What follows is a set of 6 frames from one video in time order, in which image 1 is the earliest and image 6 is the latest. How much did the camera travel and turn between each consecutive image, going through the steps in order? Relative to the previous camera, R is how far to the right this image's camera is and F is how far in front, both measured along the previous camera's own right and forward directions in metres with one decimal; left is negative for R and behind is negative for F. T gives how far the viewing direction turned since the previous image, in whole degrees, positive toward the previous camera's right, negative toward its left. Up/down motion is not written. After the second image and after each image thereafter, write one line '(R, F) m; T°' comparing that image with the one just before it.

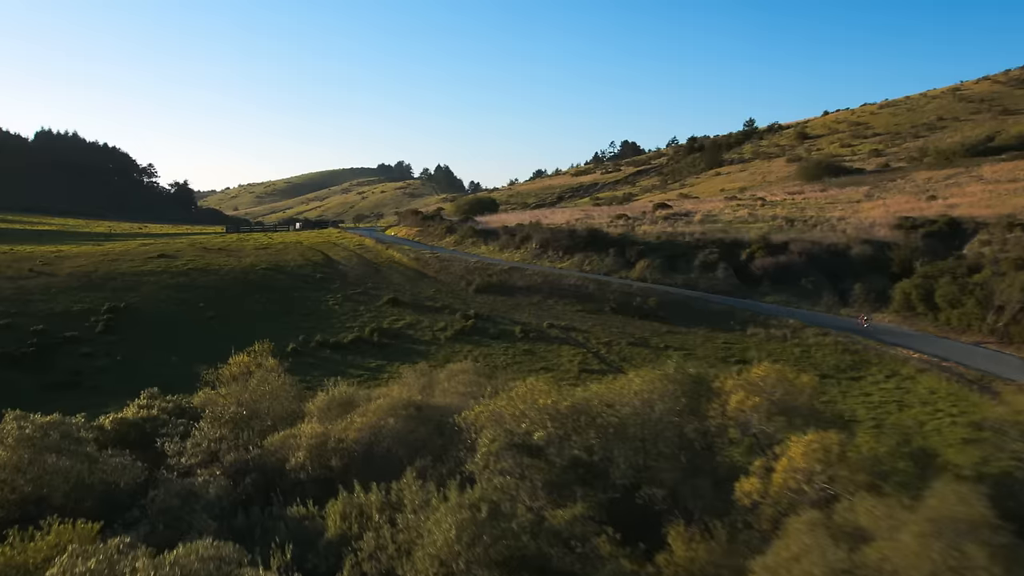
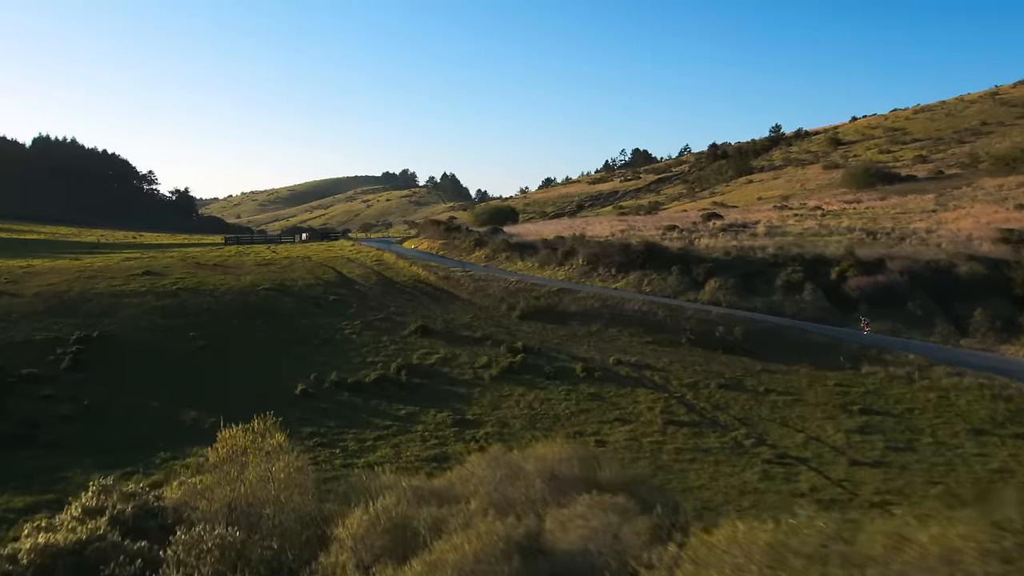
(-1.5, +6.0) m; 0°
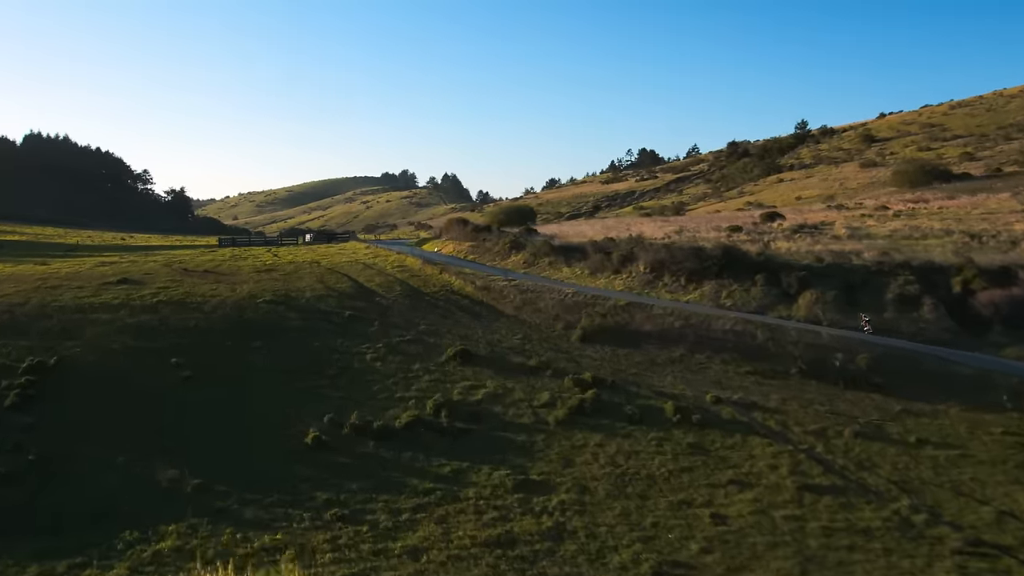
(-1.5, +5.9) m; 0°
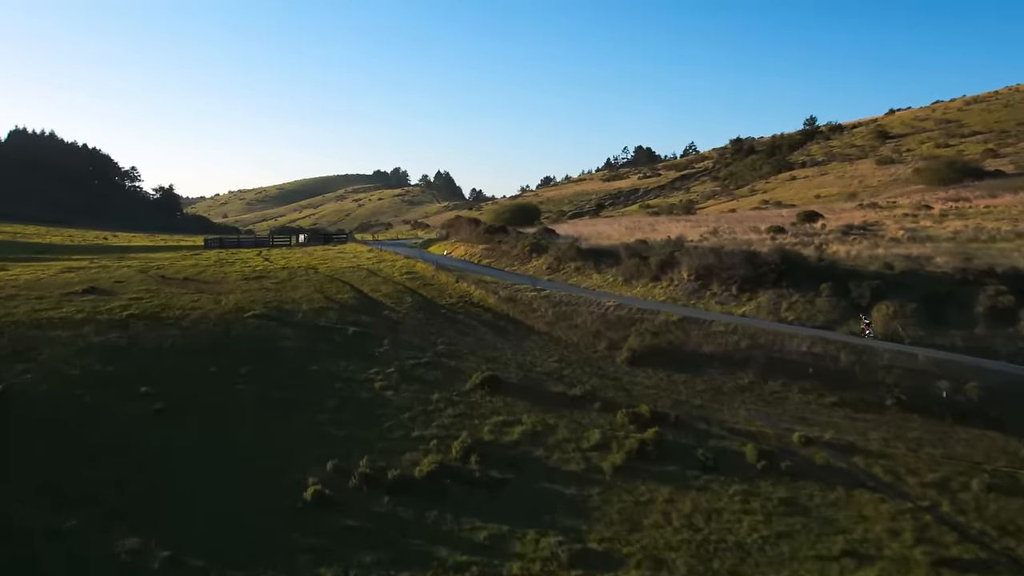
(-0.9, +3.9) m; +1°
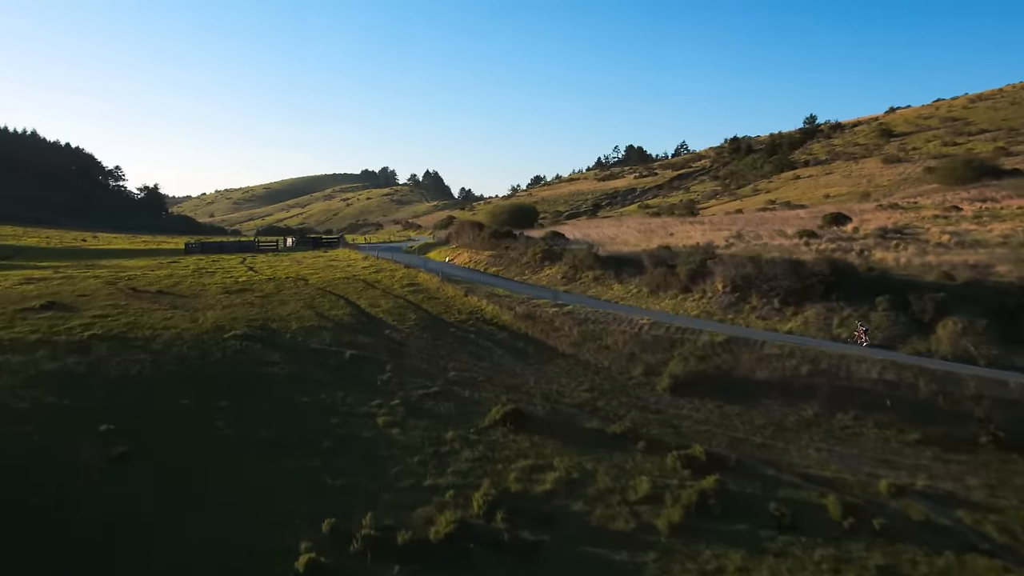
(-0.6, +2.9) m; +1°
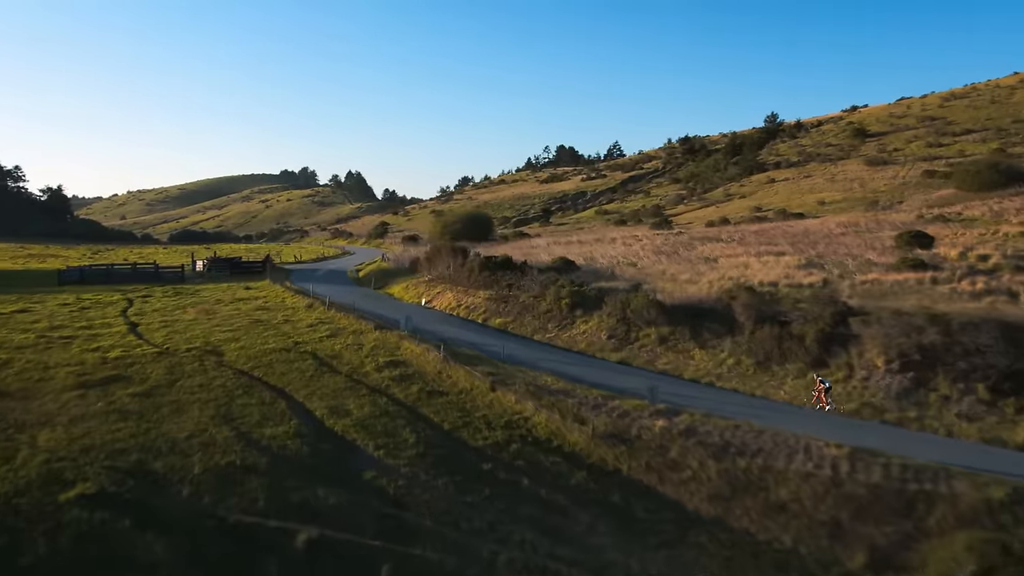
(-1.8, +9.2) m; +4°
